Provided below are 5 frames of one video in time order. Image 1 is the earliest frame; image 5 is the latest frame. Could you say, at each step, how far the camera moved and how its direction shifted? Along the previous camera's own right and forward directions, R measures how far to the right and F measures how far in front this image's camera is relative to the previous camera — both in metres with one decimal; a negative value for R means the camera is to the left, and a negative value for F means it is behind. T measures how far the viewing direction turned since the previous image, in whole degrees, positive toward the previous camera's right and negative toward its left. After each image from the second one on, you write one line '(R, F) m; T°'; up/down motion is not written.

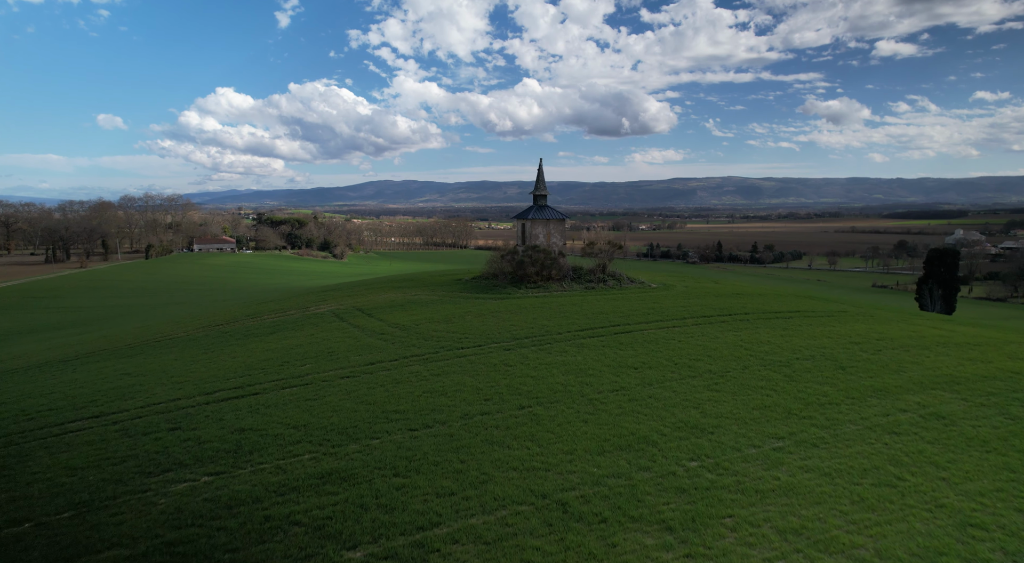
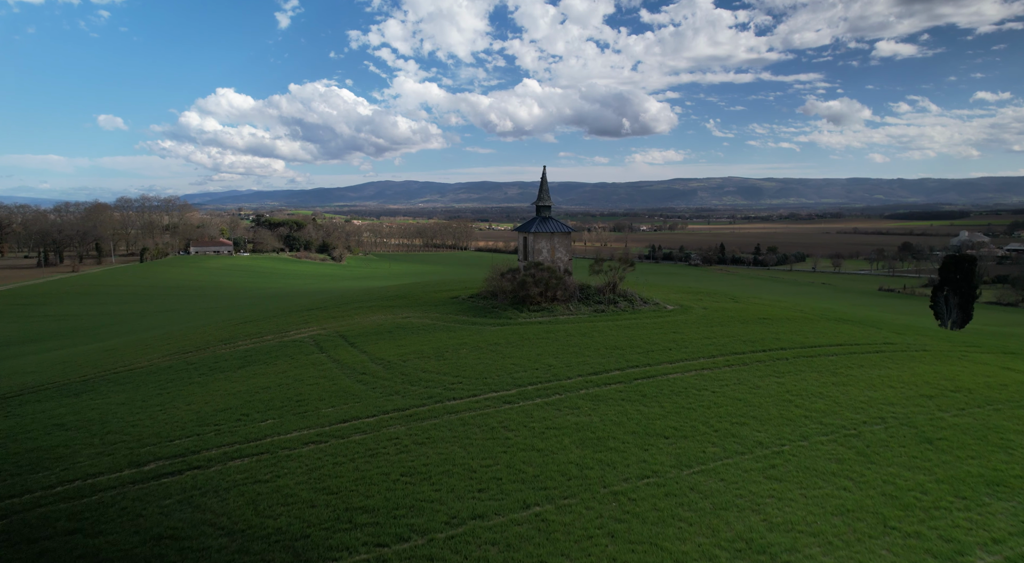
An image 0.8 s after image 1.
(0.0, +2.9) m; 0°
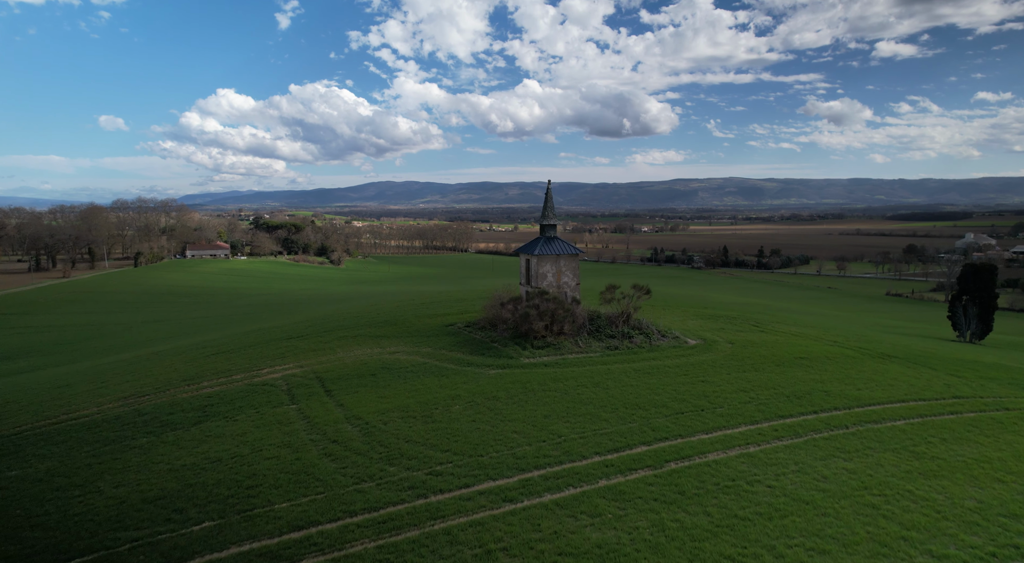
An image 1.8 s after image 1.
(0.0, +3.2) m; 0°
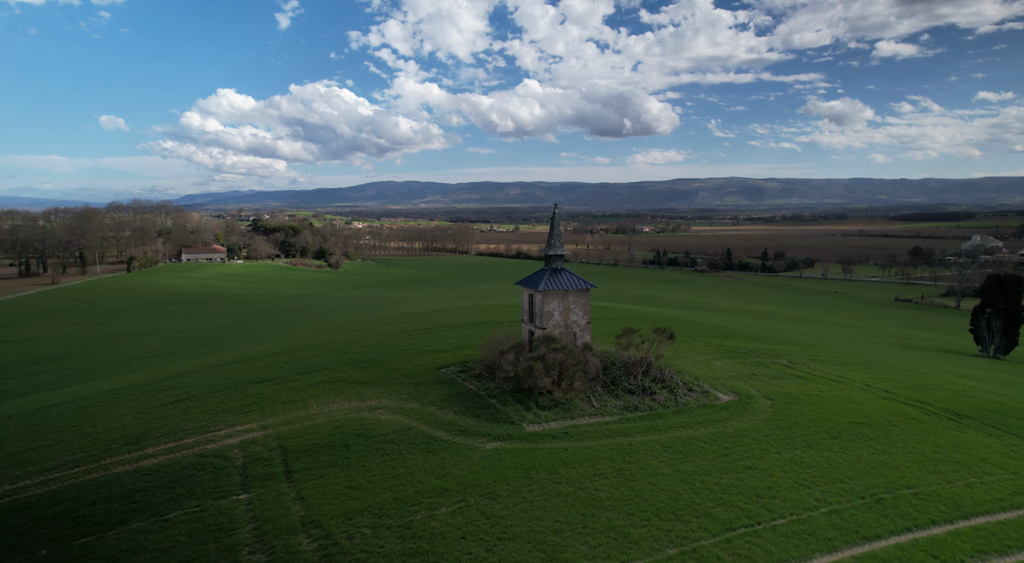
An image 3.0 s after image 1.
(0.0, +3.7) m; 0°
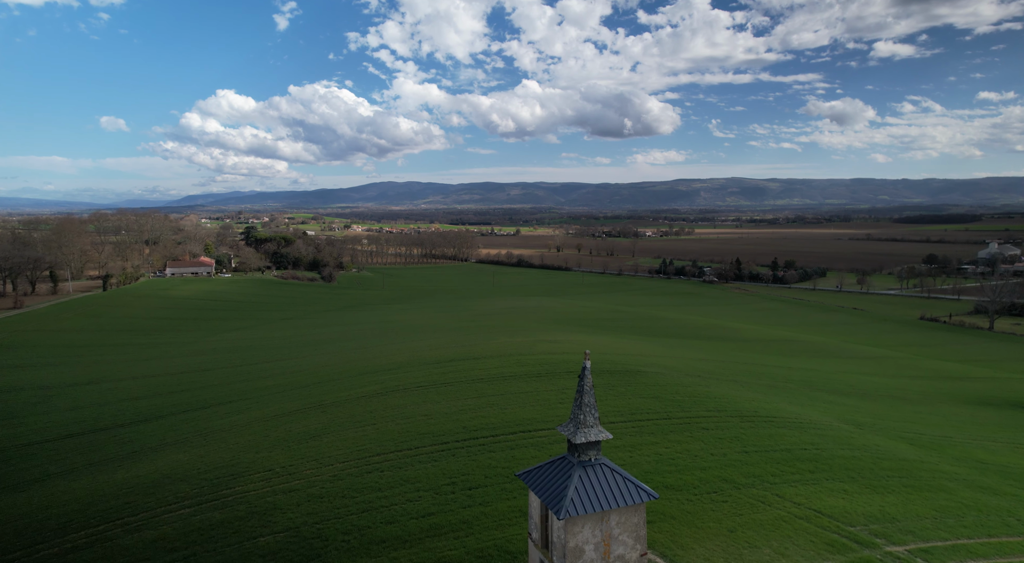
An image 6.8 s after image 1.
(0.0, +10.5) m; 0°
